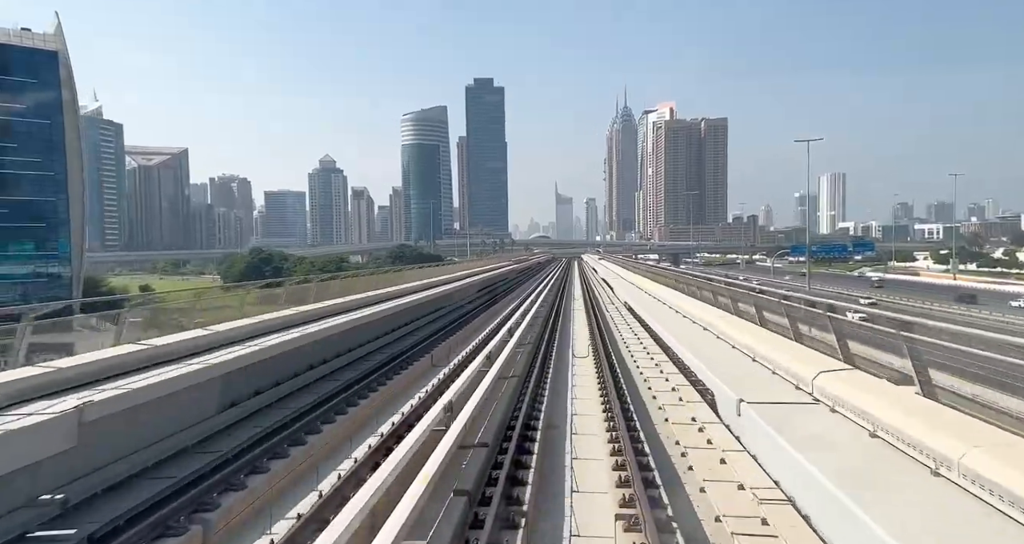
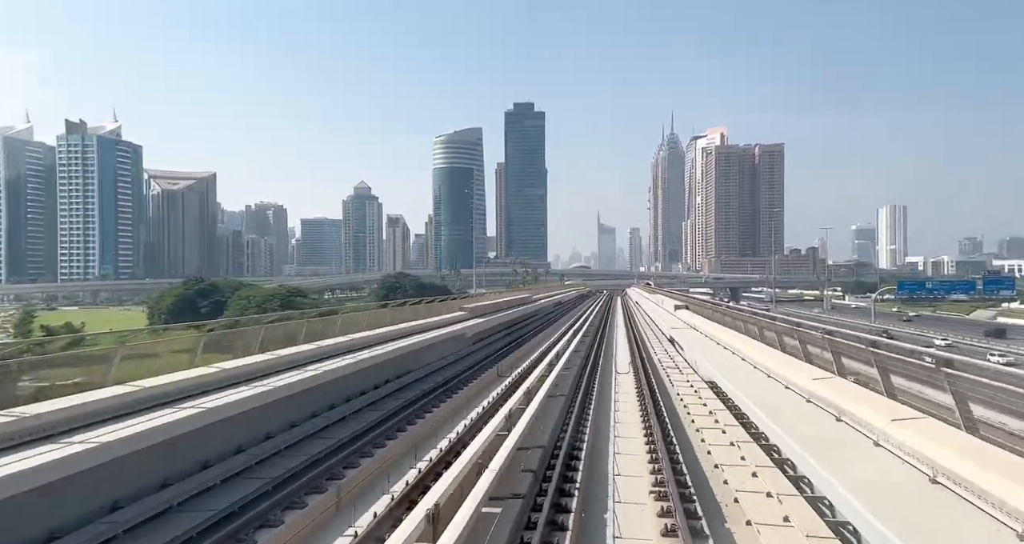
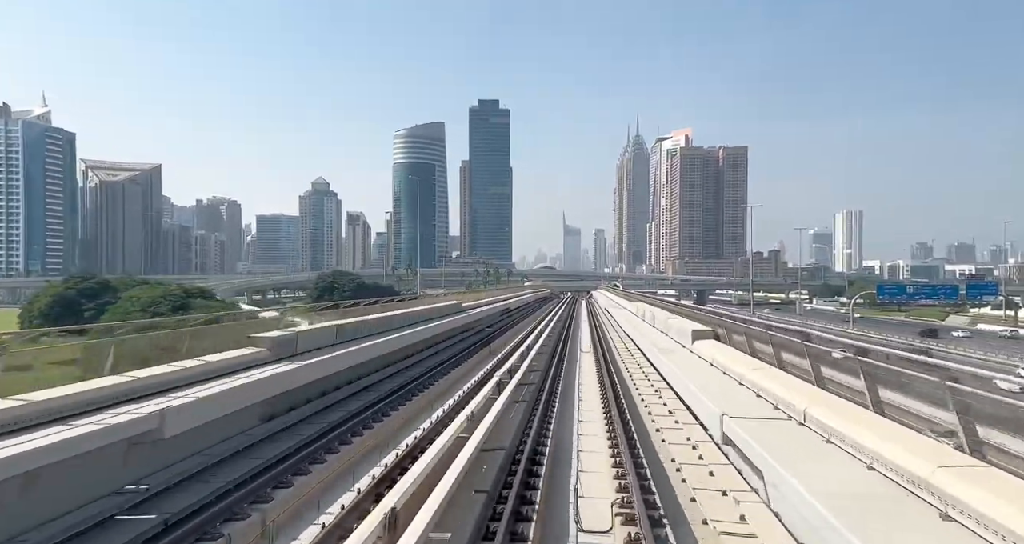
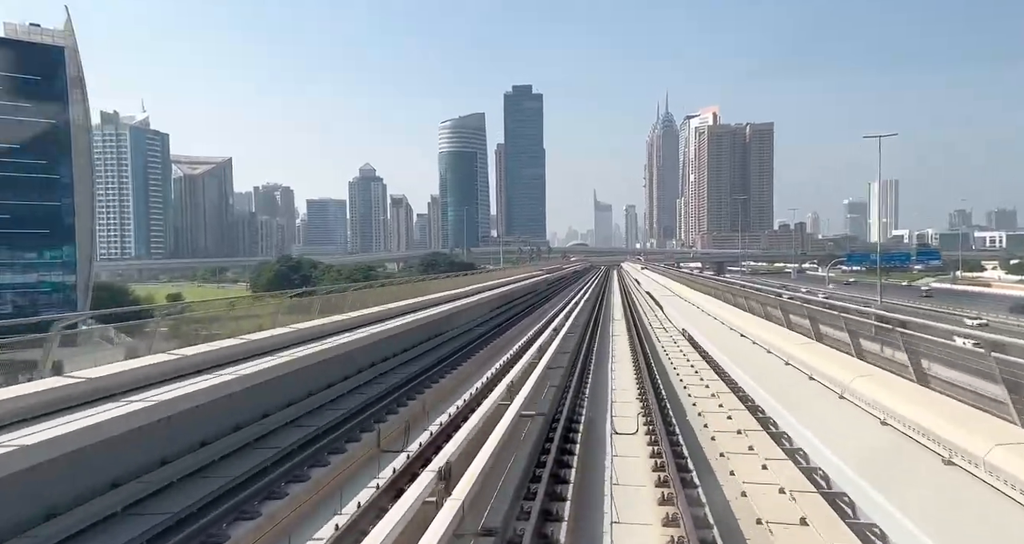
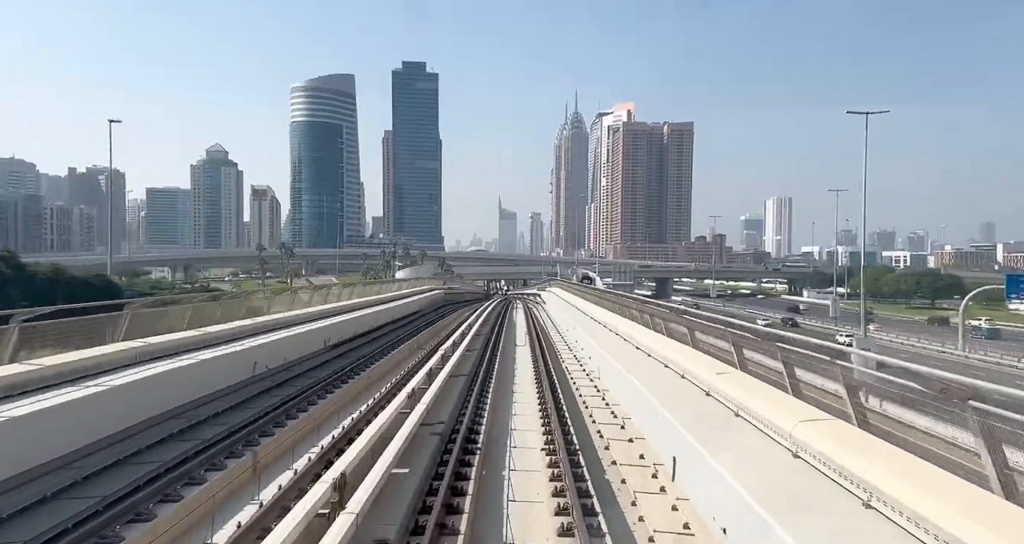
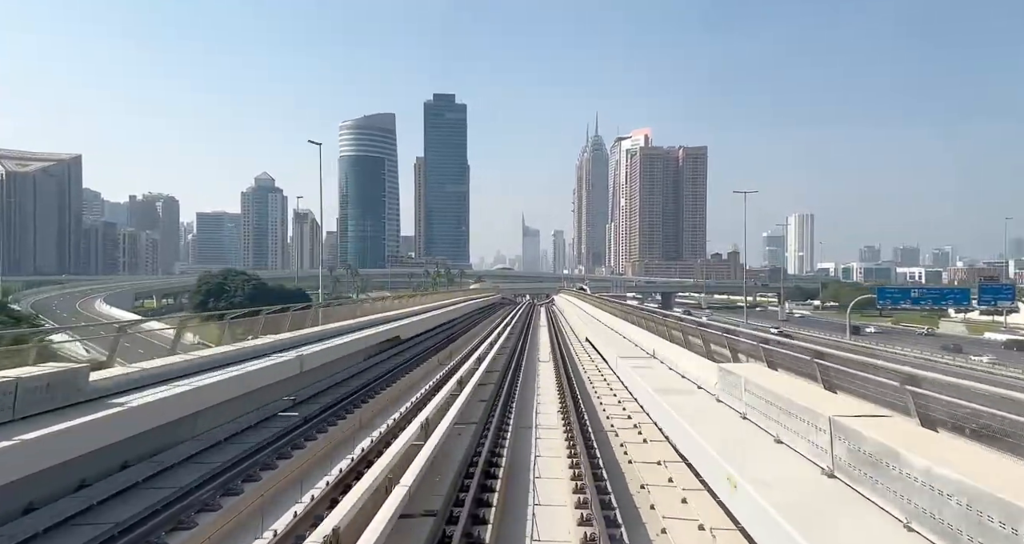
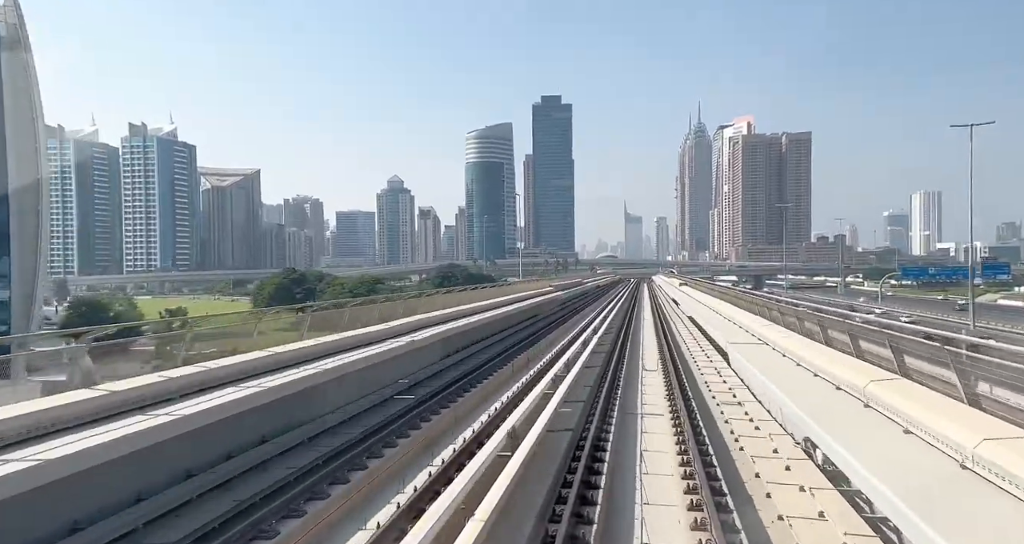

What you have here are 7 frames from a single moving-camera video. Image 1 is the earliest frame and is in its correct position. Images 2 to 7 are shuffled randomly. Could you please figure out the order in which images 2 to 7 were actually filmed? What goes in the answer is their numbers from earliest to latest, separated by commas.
4, 7, 2, 3, 6, 5
